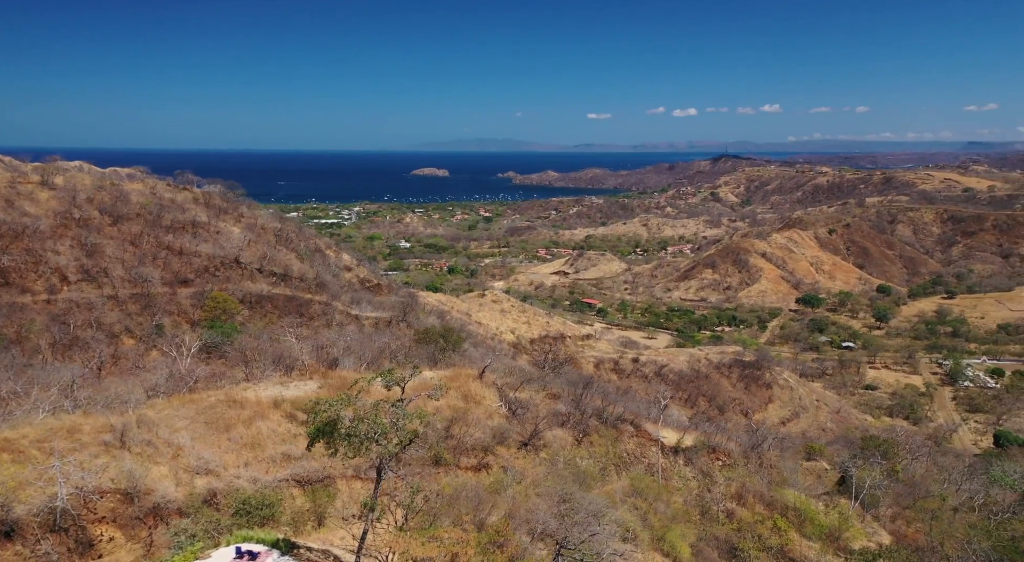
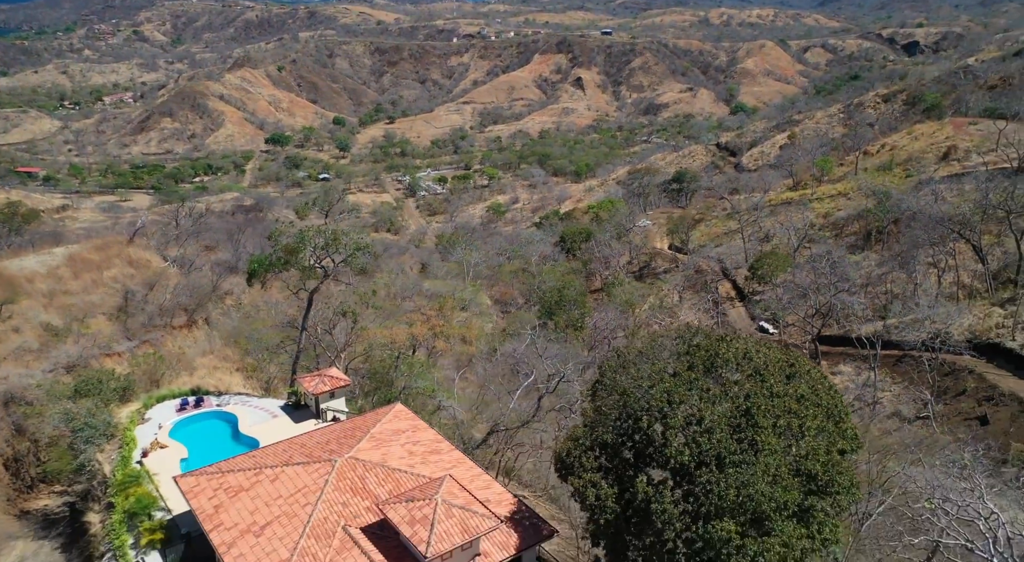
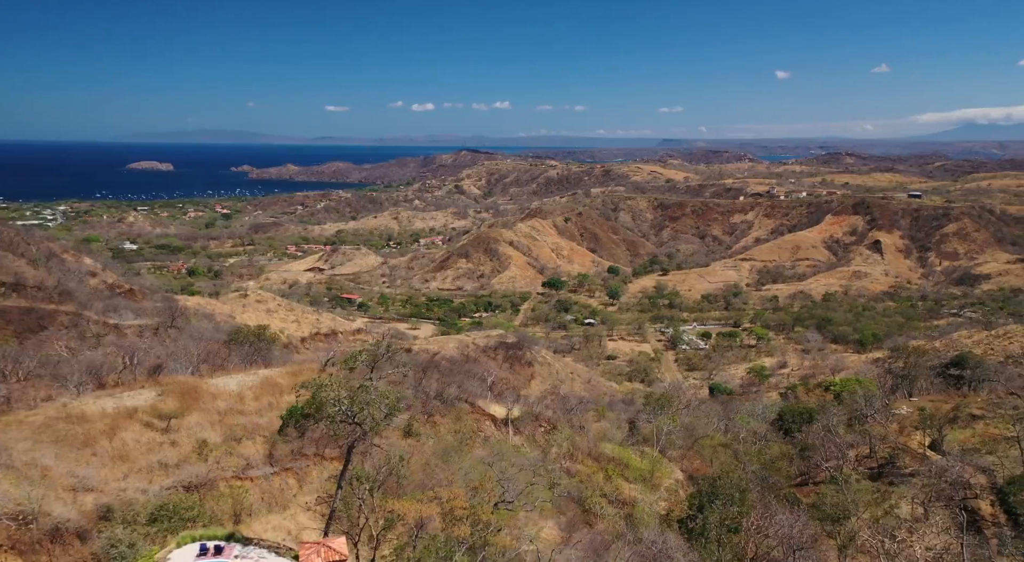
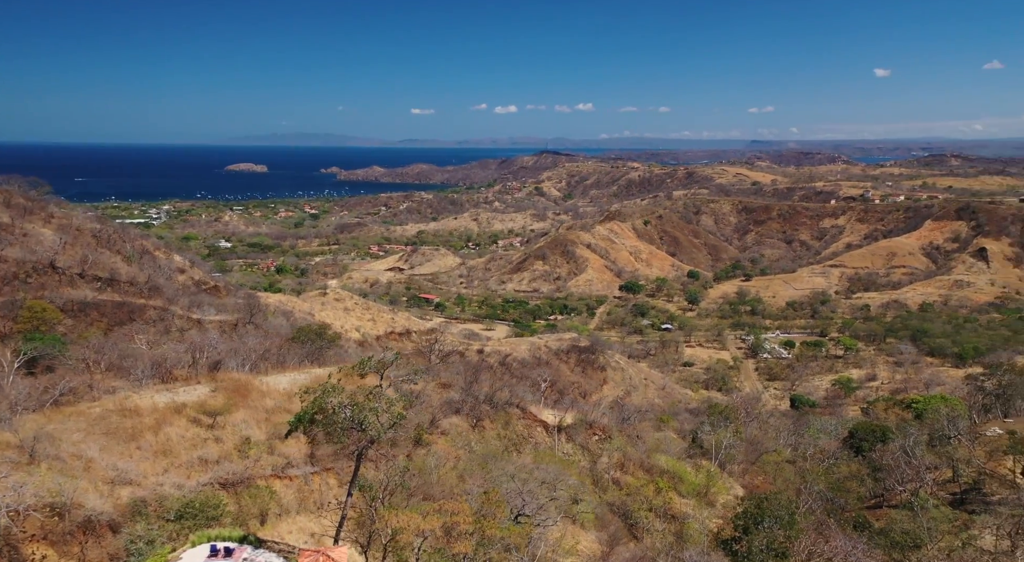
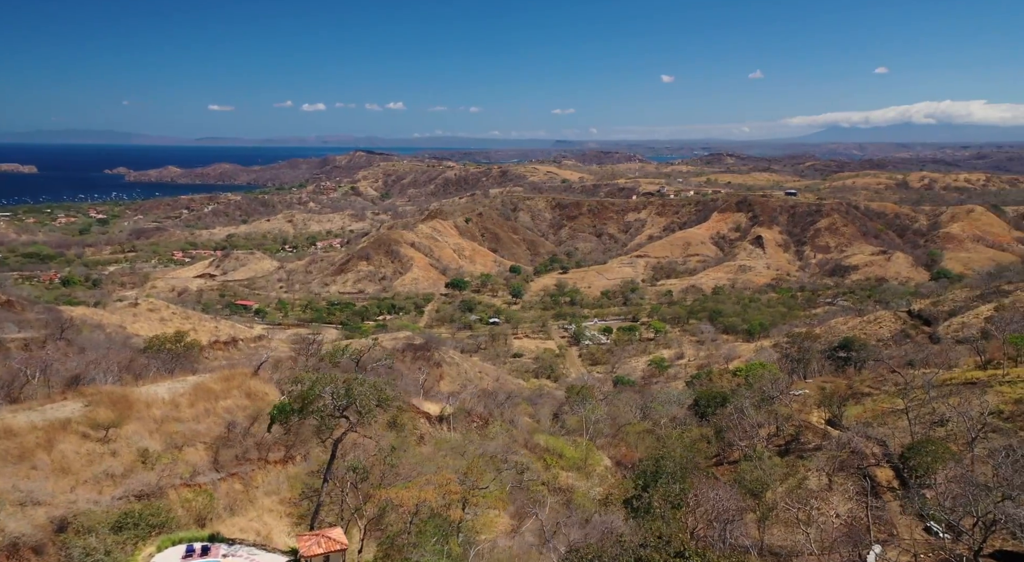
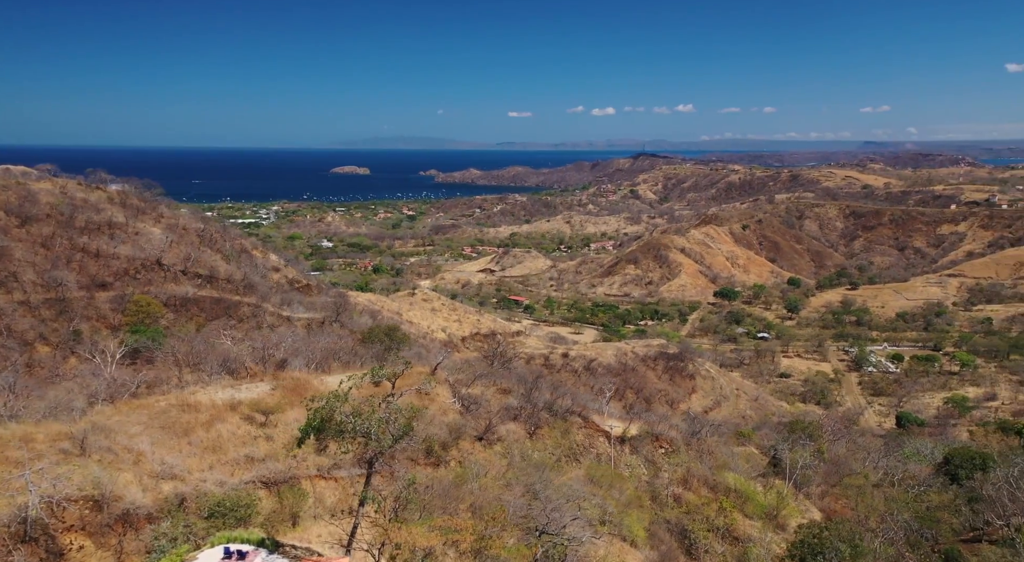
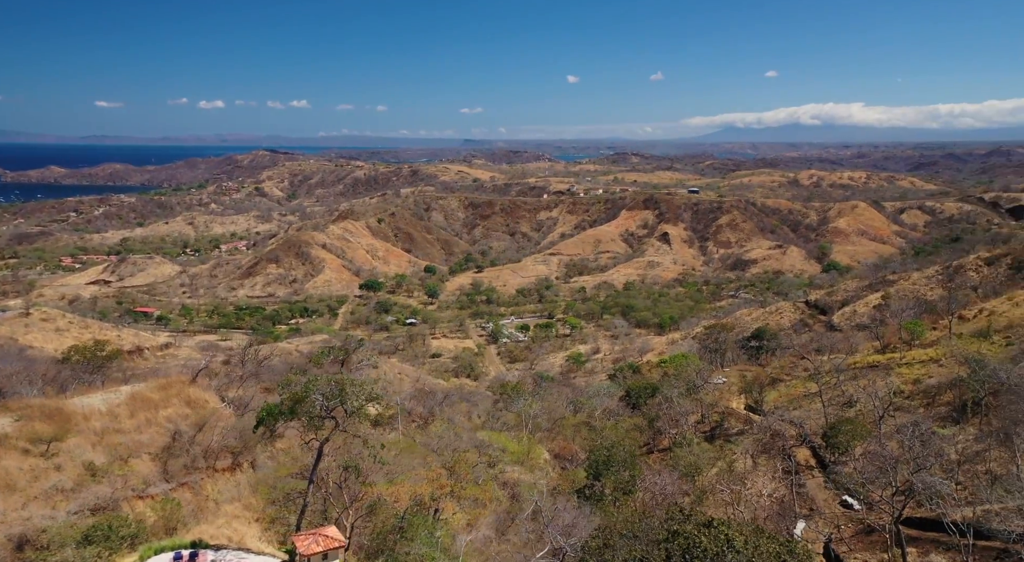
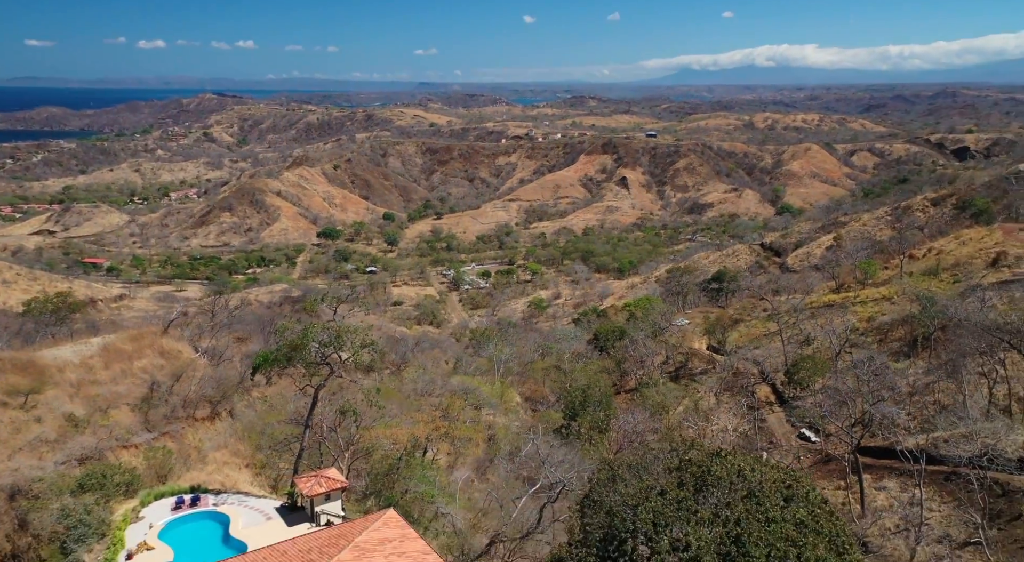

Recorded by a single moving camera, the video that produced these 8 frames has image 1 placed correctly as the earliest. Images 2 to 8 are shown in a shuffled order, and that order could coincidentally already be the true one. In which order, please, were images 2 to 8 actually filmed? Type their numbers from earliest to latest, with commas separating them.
6, 4, 3, 5, 7, 8, 2
